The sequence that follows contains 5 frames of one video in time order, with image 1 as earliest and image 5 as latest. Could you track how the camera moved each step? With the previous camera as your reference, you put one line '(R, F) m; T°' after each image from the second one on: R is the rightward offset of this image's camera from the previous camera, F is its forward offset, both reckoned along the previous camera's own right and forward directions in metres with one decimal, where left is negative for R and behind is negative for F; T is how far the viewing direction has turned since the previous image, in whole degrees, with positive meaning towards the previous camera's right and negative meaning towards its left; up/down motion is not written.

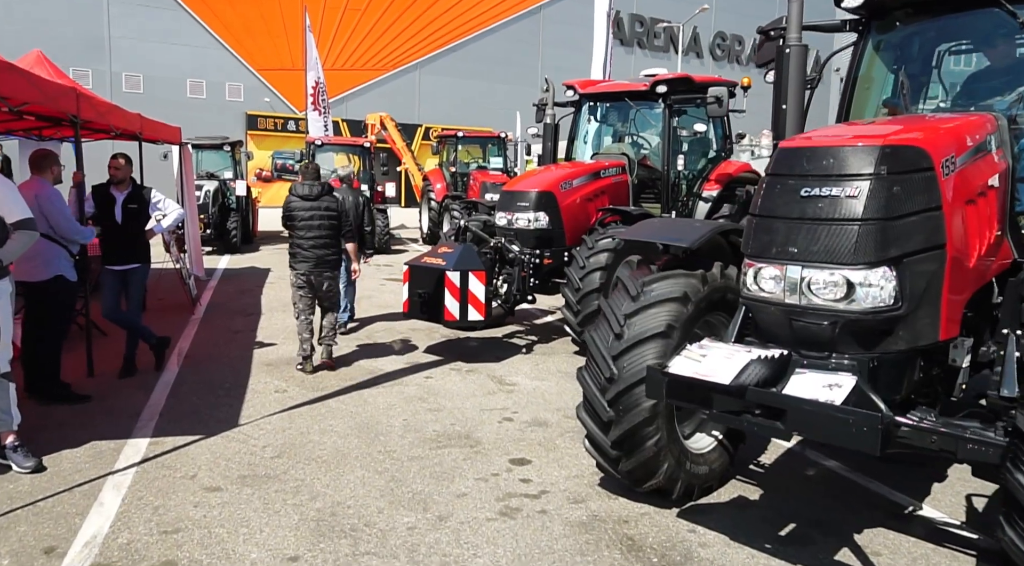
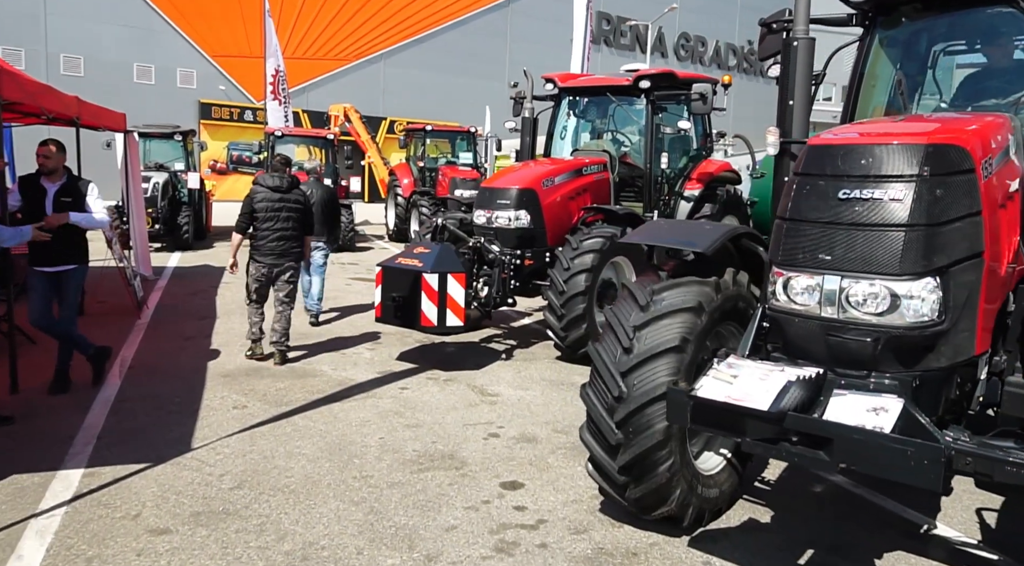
(-0.2, +0.3) m; +3°
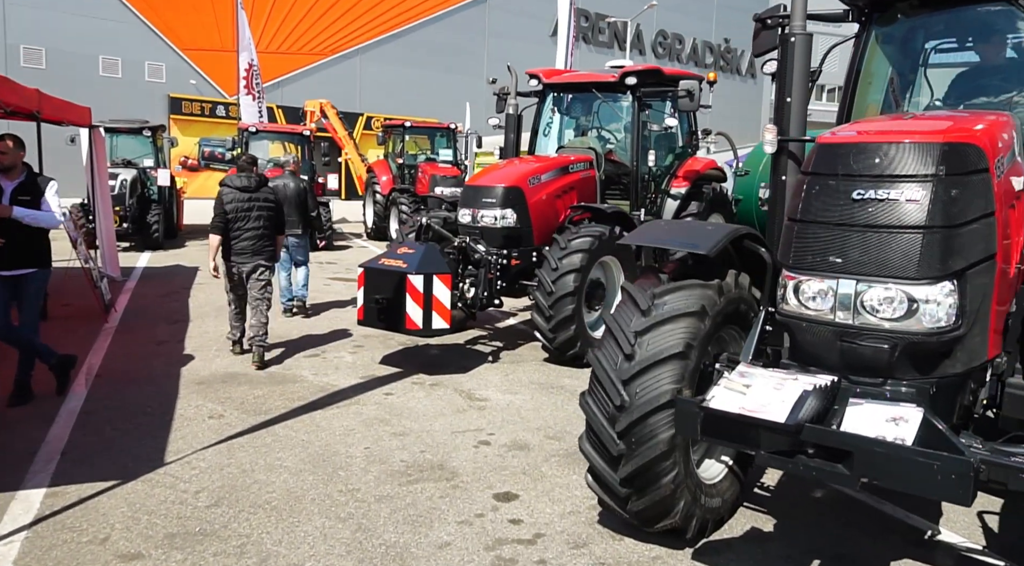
(-0.1, +0.1) m; +2°
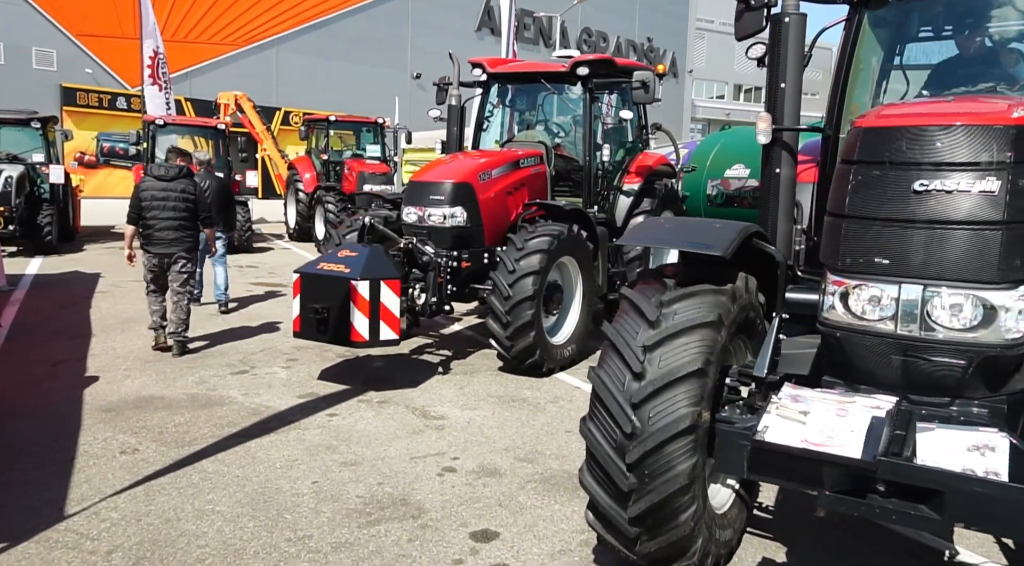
(-0.2, +0.5) m; +6°
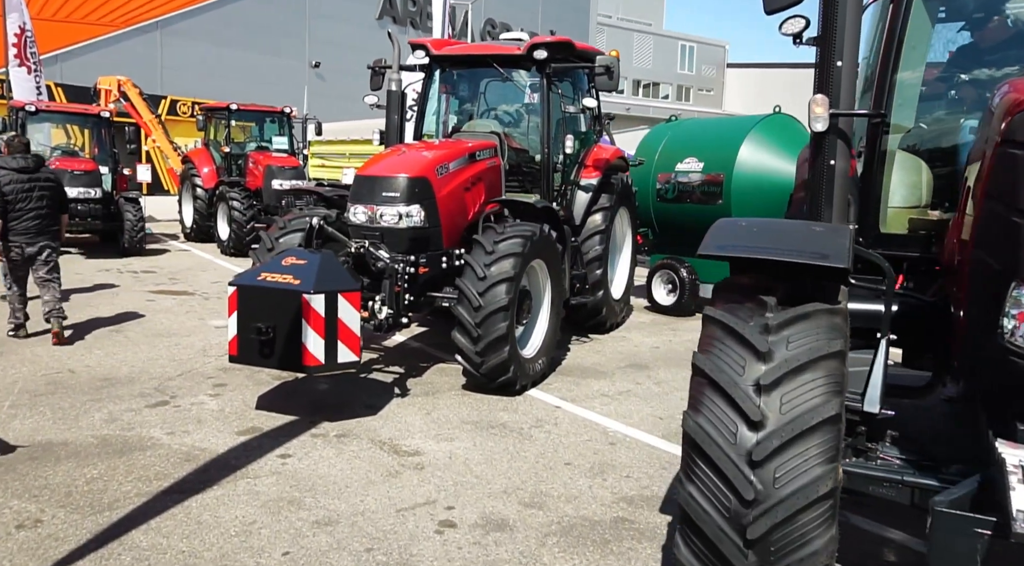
(-0.5, +0.7) m; +8°
